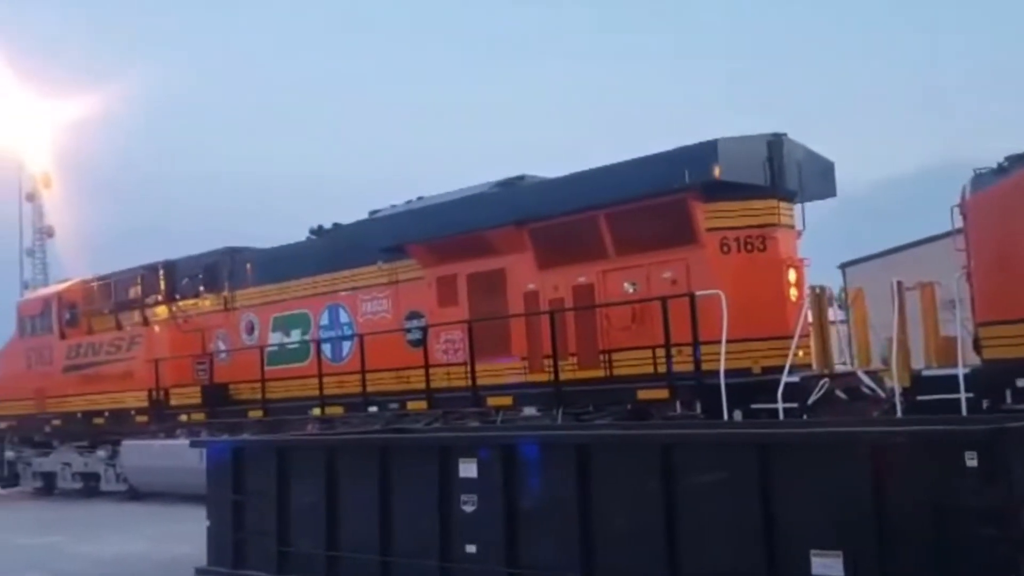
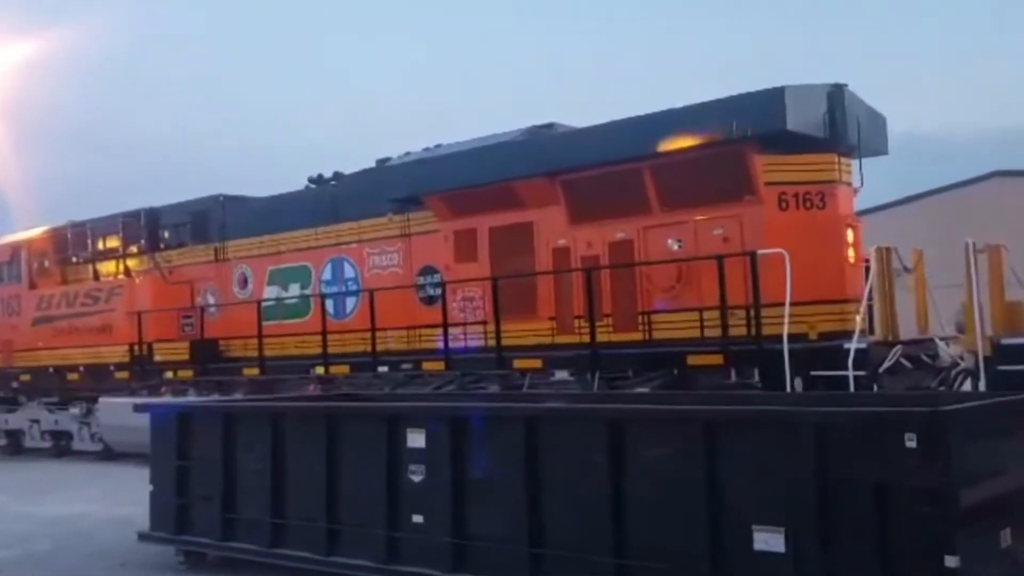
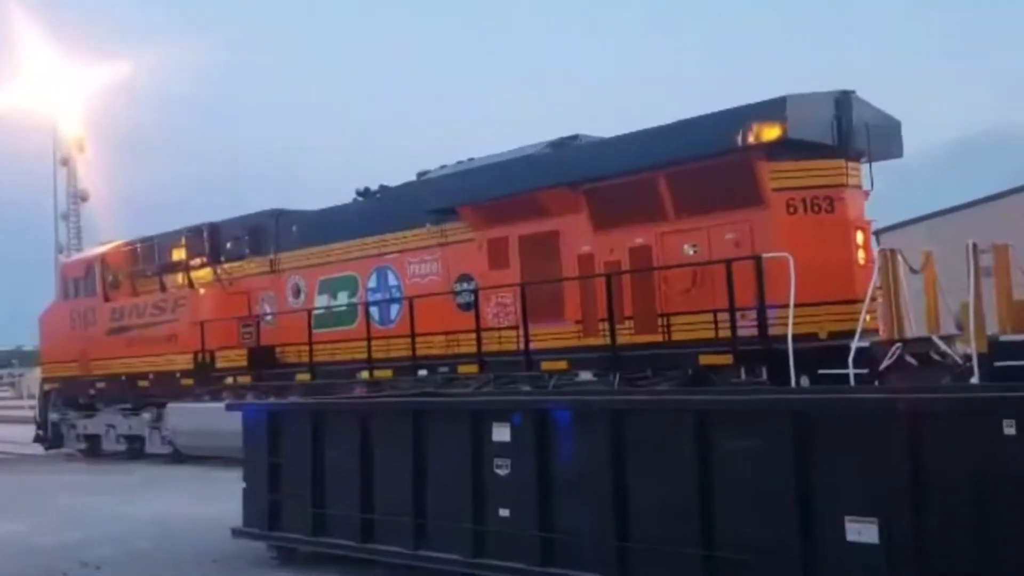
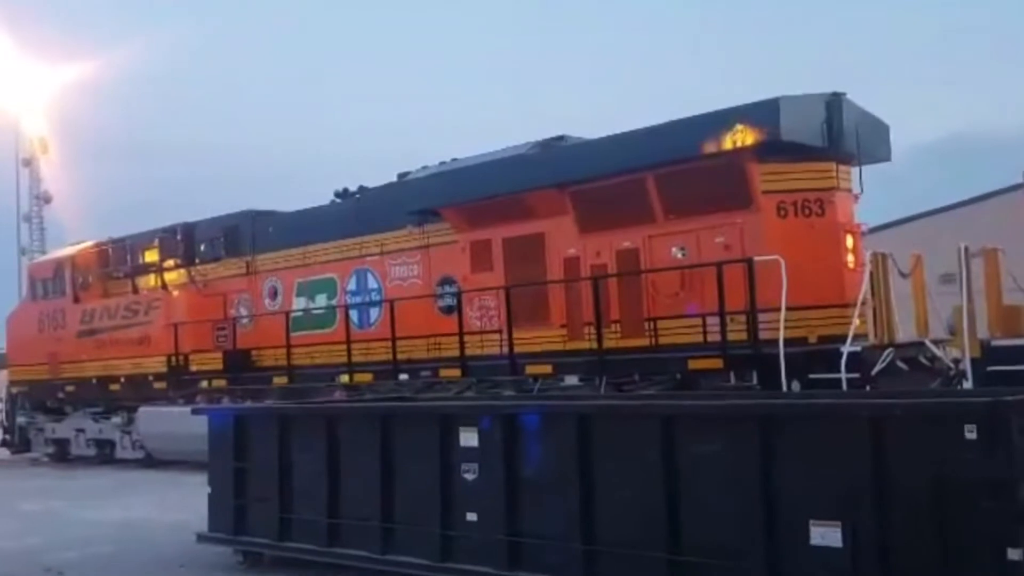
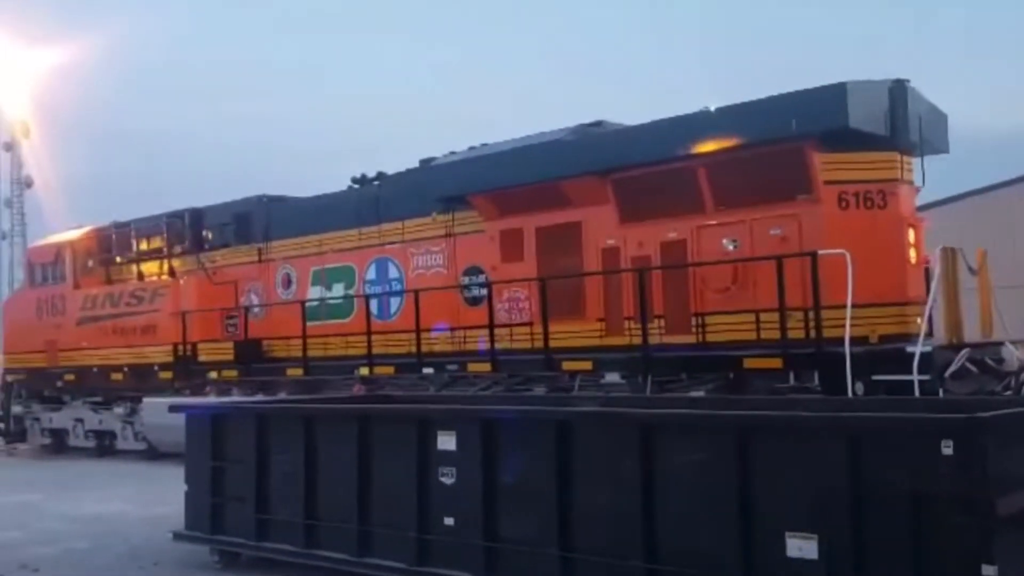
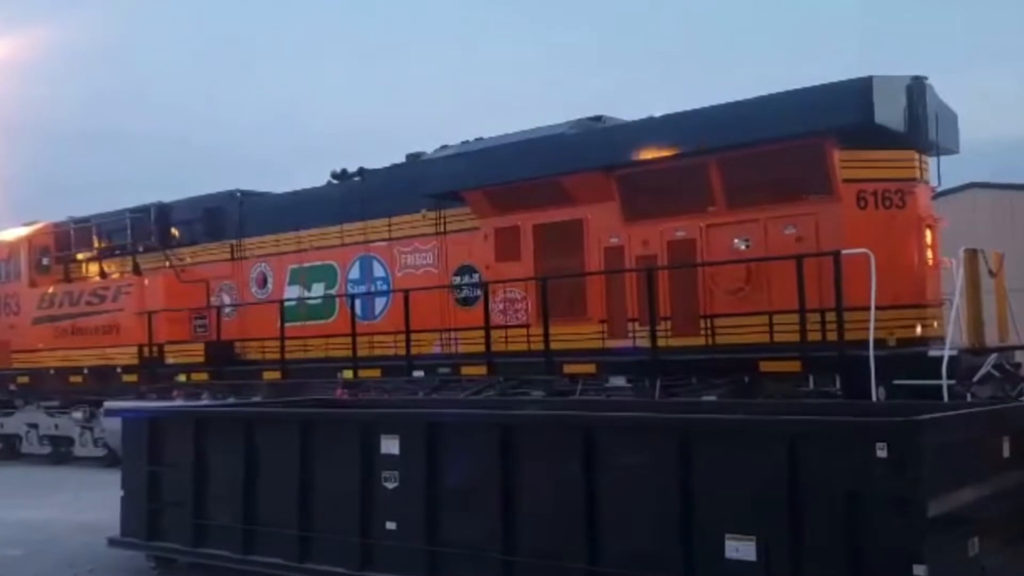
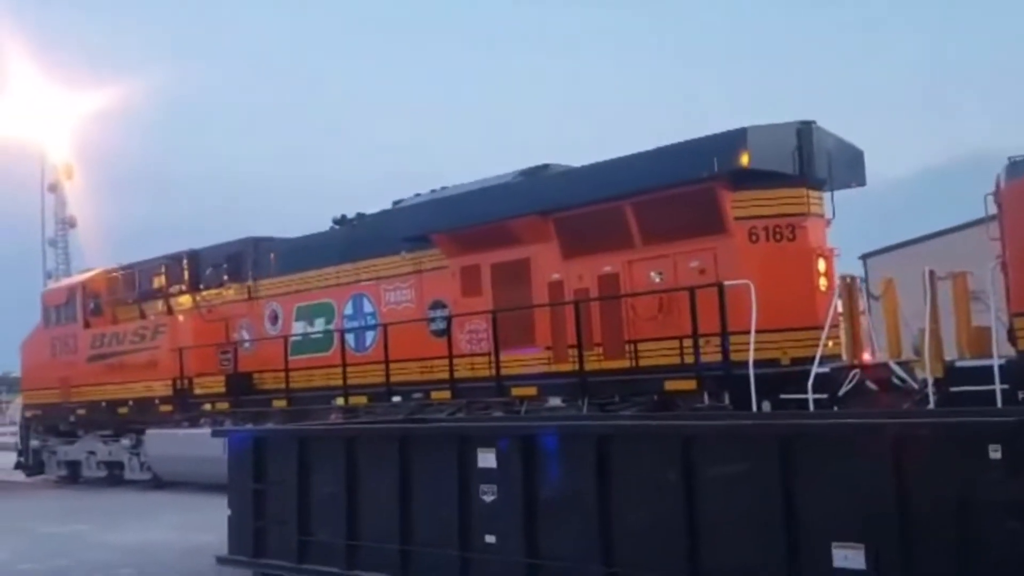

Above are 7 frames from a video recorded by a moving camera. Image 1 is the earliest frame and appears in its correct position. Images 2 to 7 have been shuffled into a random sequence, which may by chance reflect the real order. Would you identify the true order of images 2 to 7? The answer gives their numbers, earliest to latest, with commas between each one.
7, 3, 4, 2, 5, 6
